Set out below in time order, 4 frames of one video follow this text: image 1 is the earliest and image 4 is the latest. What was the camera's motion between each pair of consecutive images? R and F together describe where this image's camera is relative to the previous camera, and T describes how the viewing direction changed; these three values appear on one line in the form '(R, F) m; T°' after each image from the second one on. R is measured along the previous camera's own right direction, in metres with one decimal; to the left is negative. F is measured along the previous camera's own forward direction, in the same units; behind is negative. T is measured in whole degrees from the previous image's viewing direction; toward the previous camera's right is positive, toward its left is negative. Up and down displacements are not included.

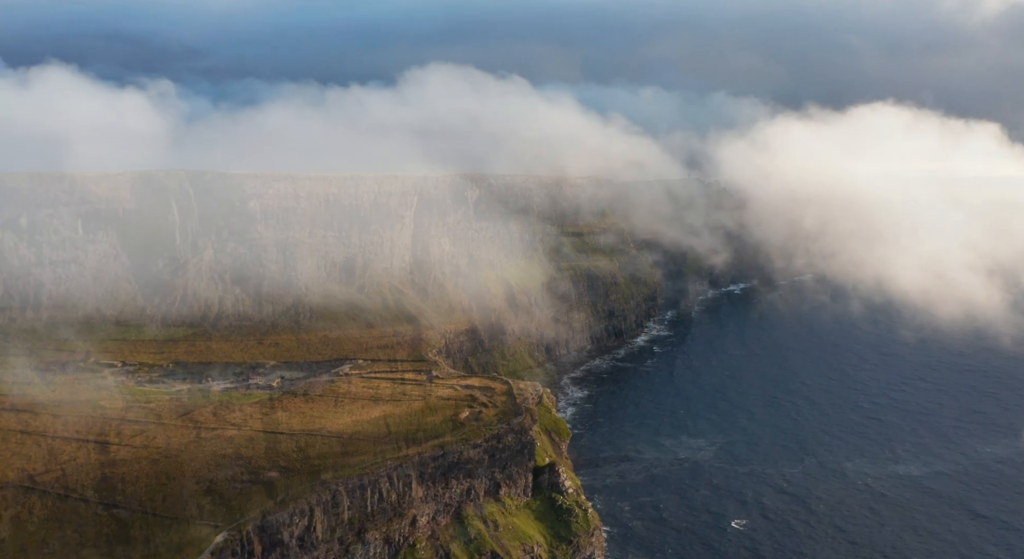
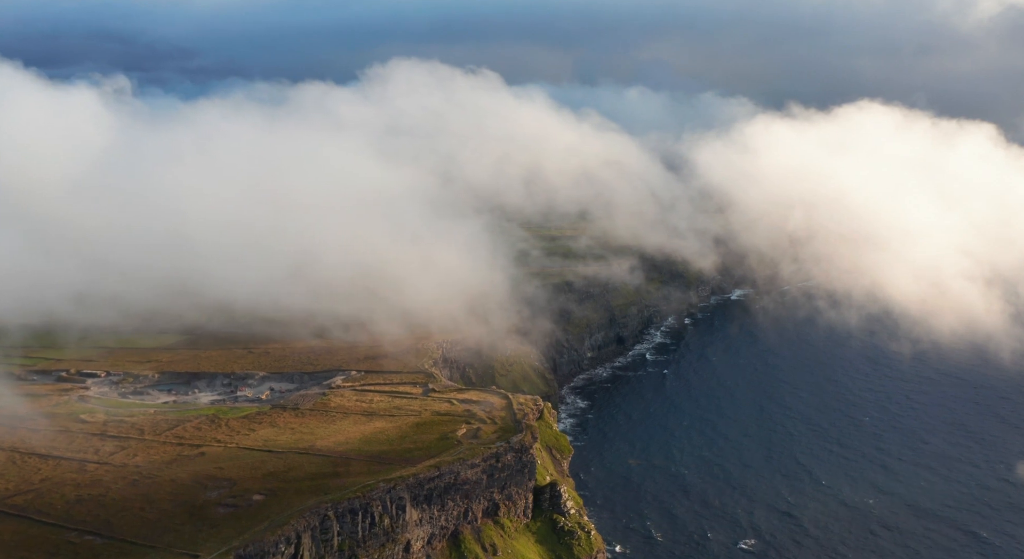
(-0.7, +9.8) m; 0°
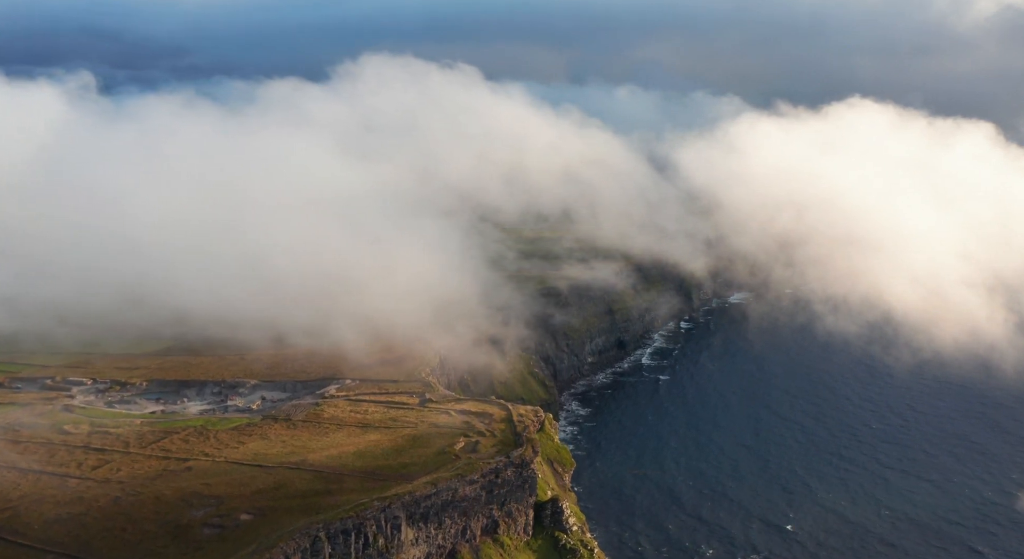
(-0.5, +8.1) m; 0°
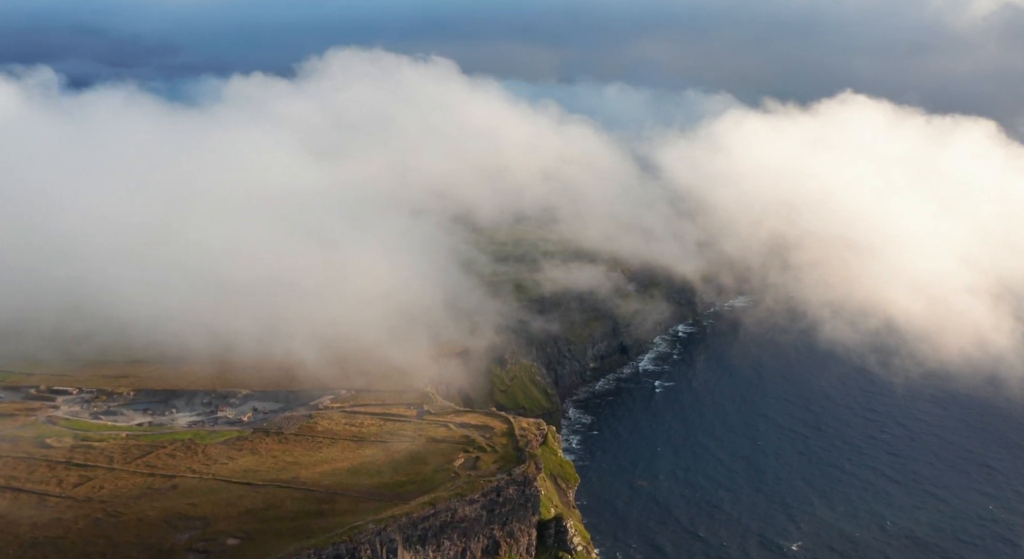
(-0.7, +9.0) m; 0°
